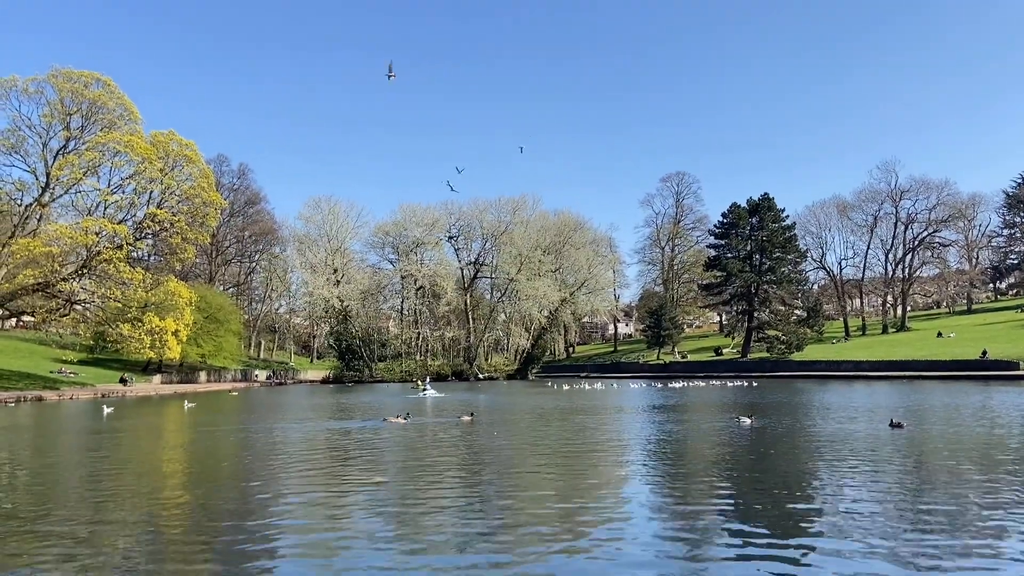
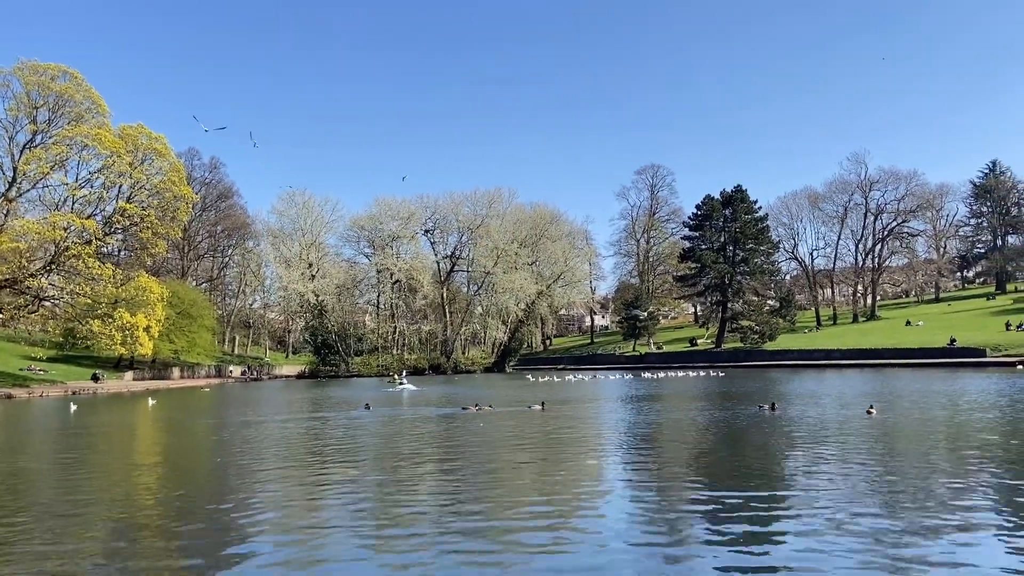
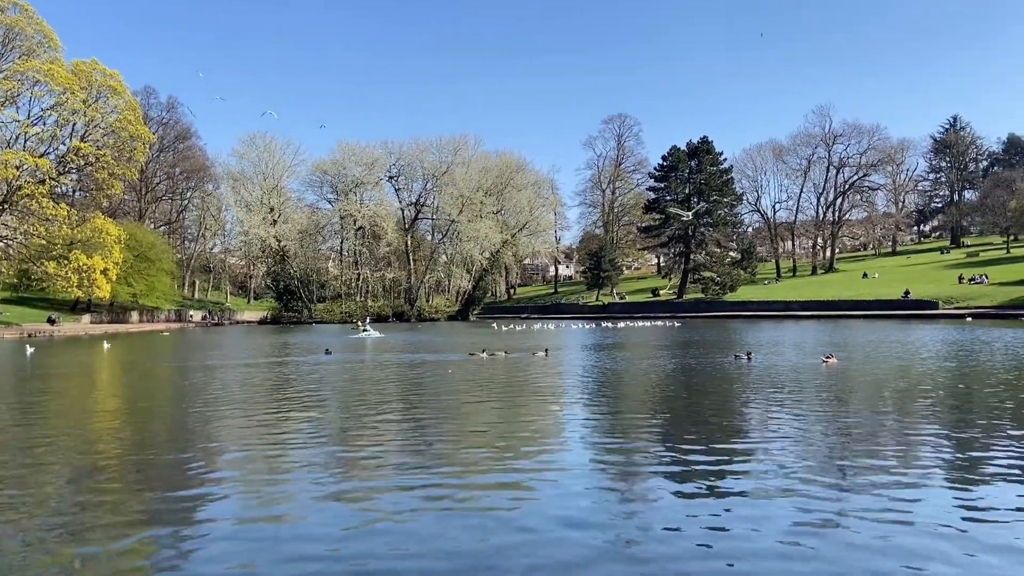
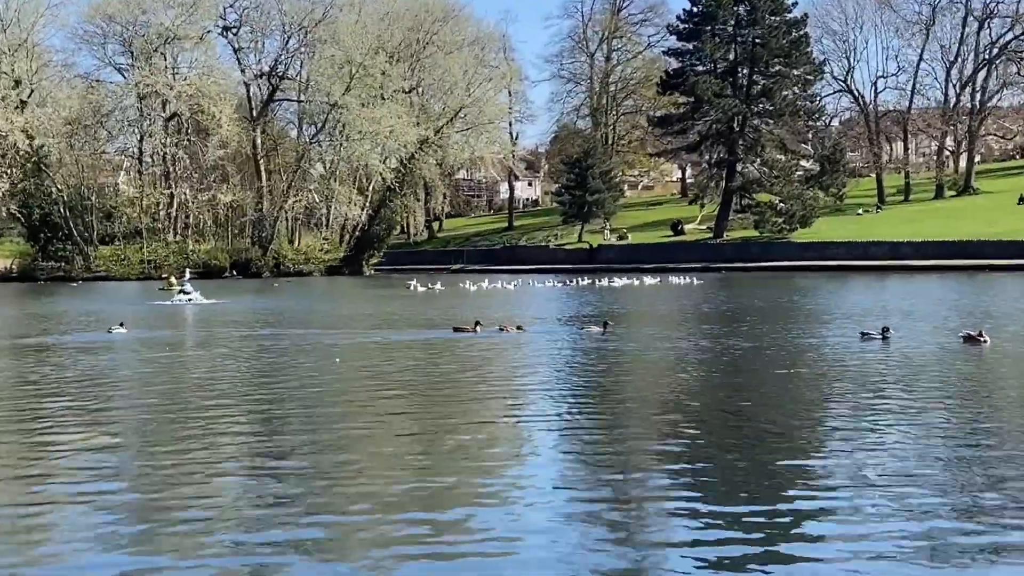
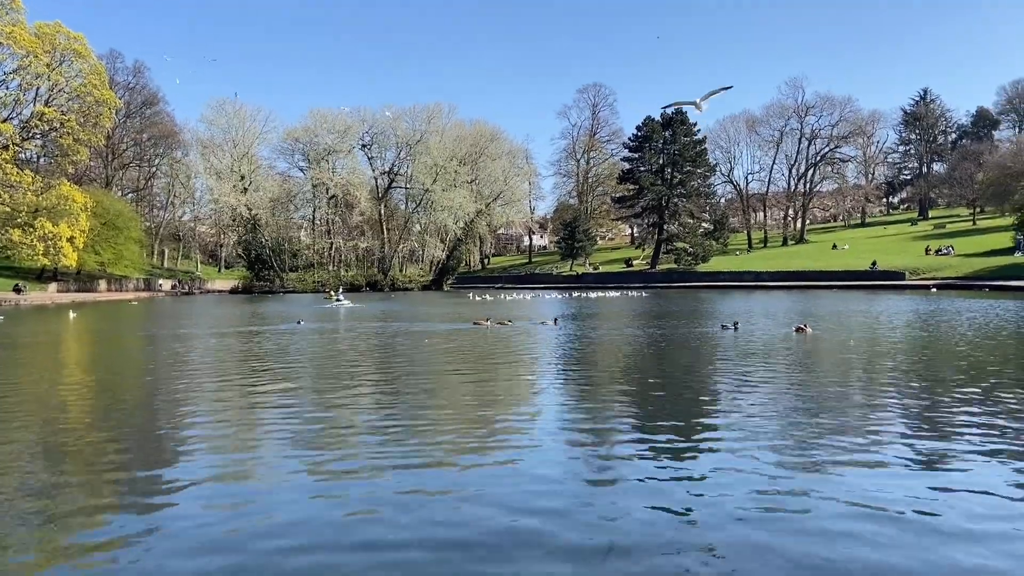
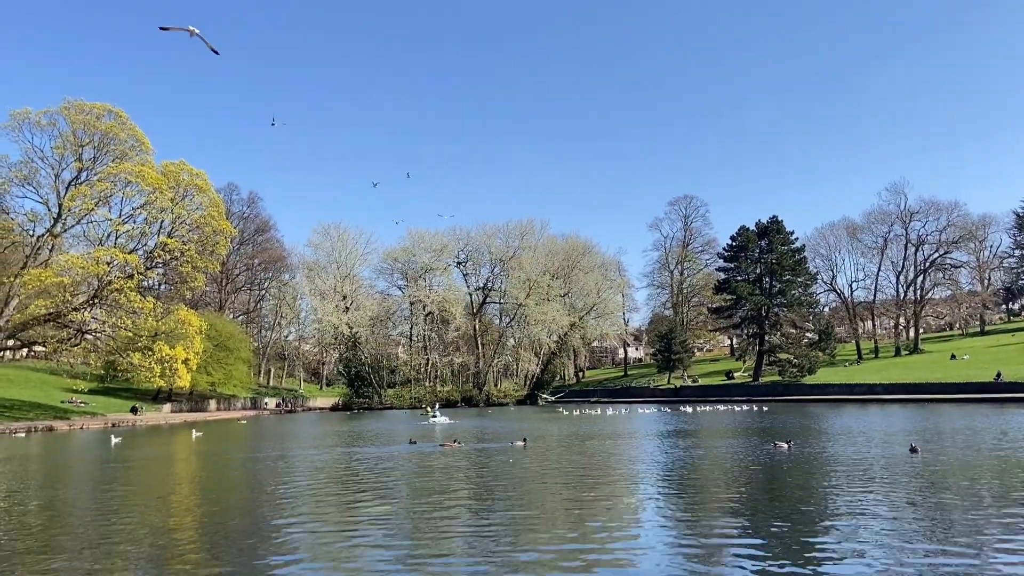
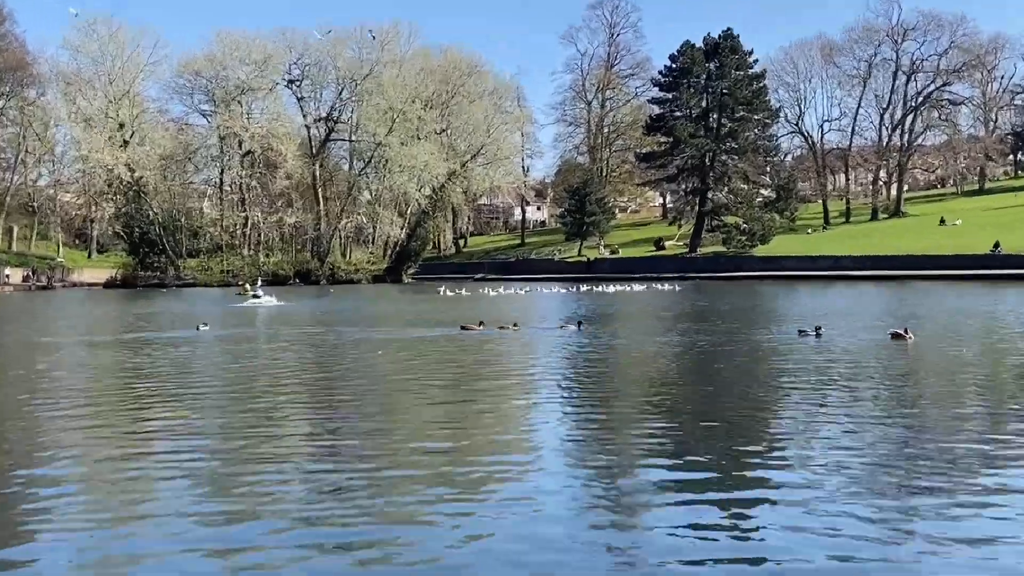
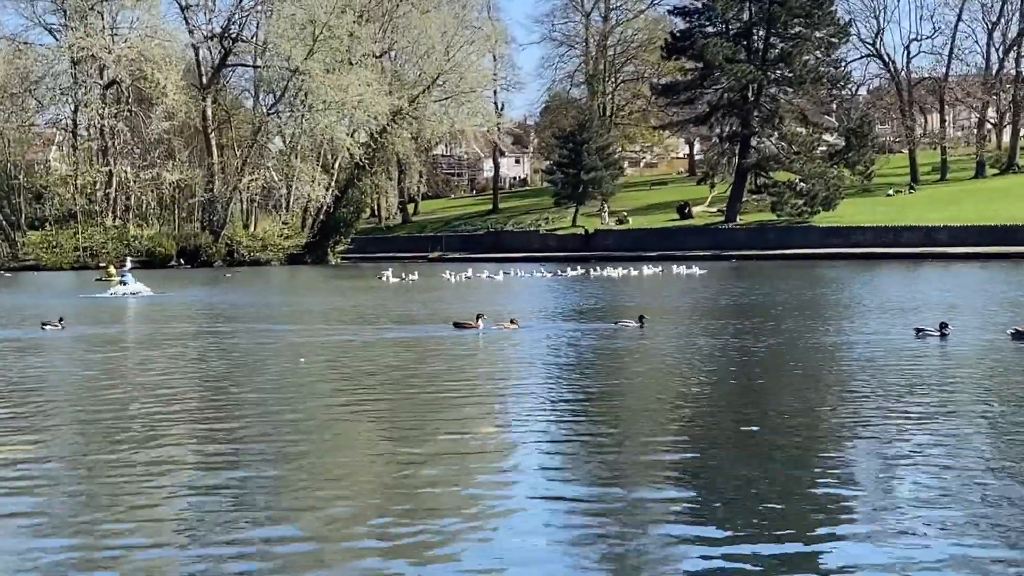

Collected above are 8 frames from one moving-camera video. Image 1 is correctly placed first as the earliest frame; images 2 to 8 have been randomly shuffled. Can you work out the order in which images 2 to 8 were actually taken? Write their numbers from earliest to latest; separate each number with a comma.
6, 2, 3, 5, 7, 4, 8
